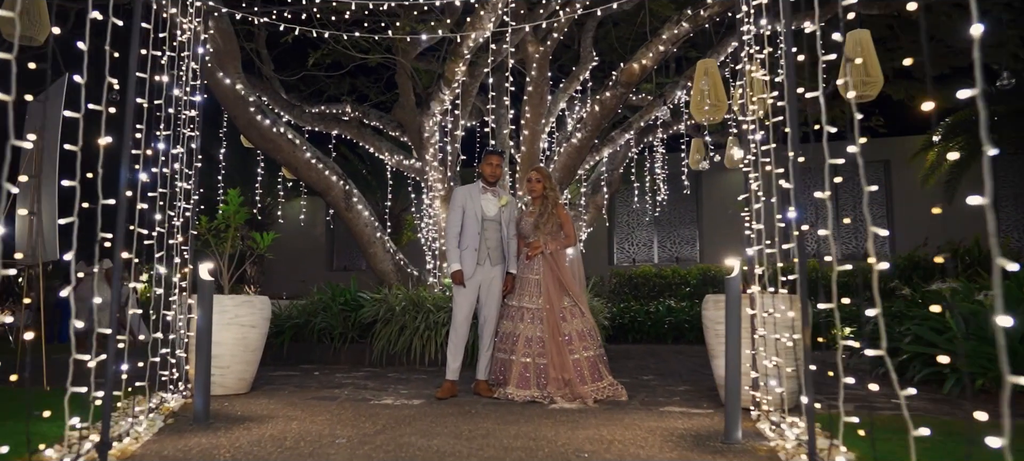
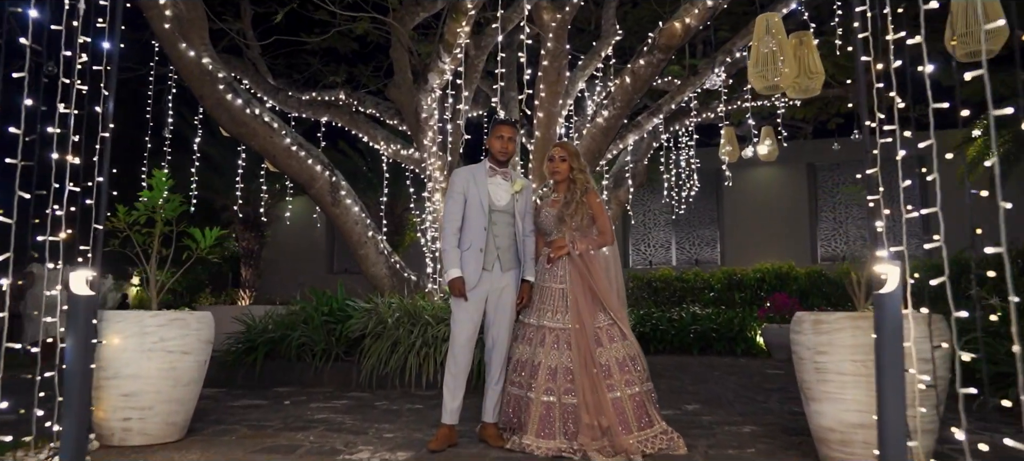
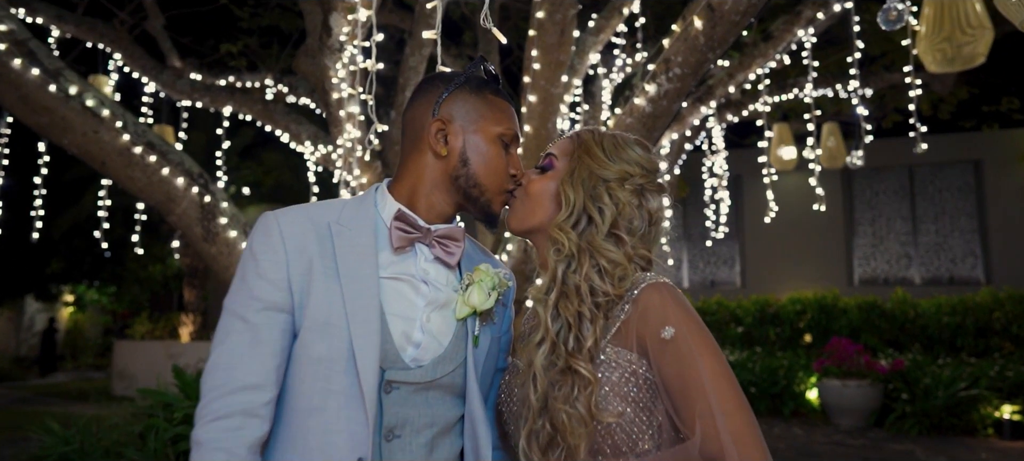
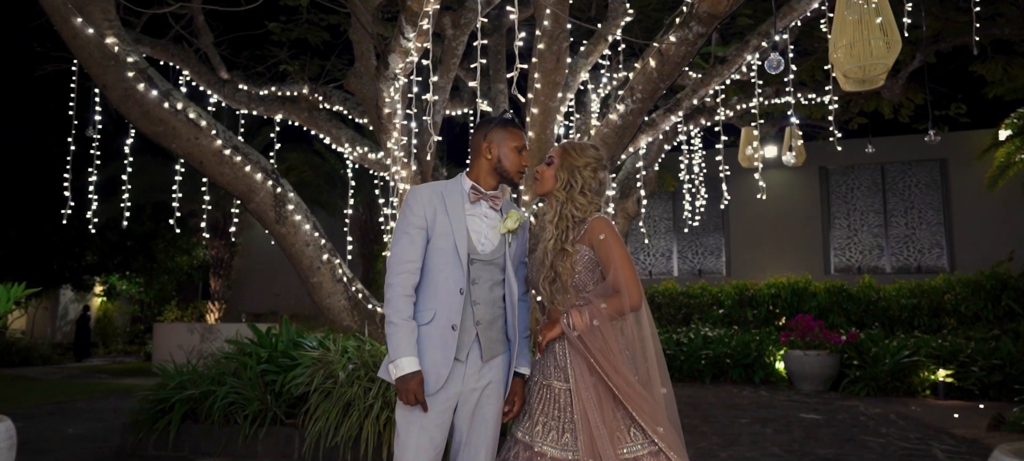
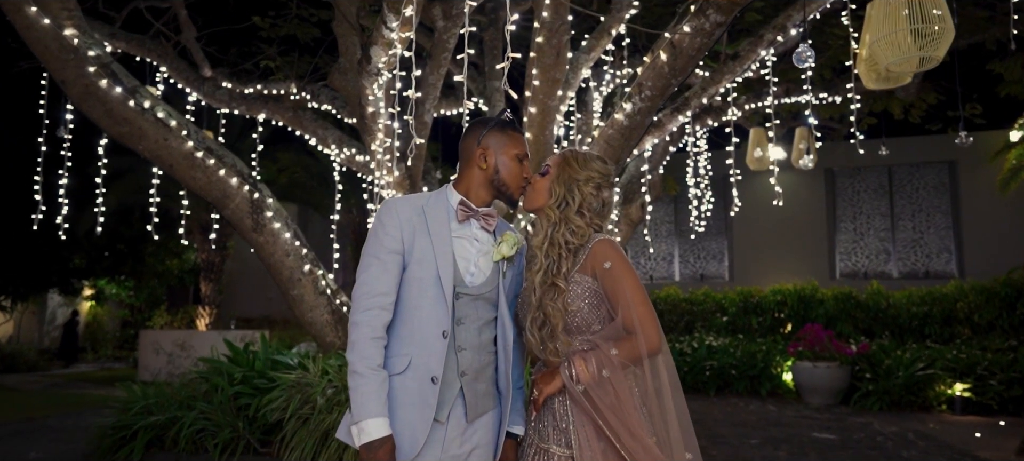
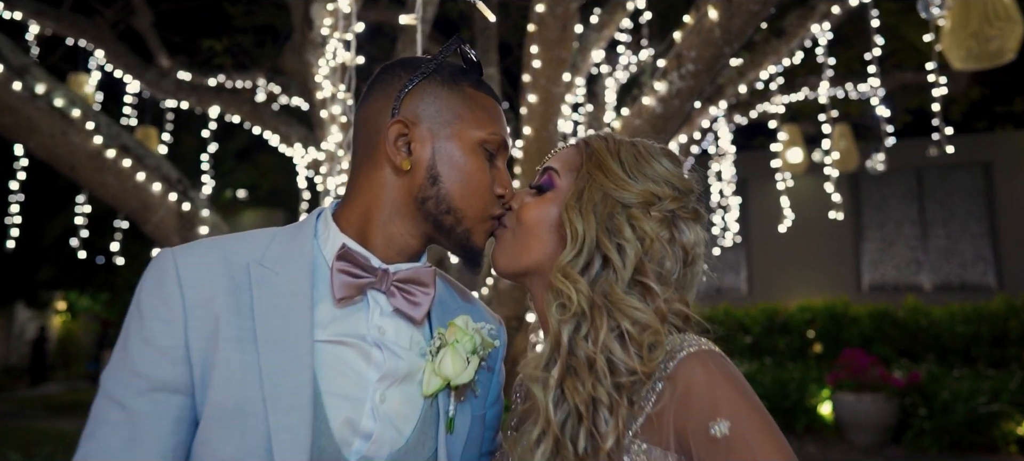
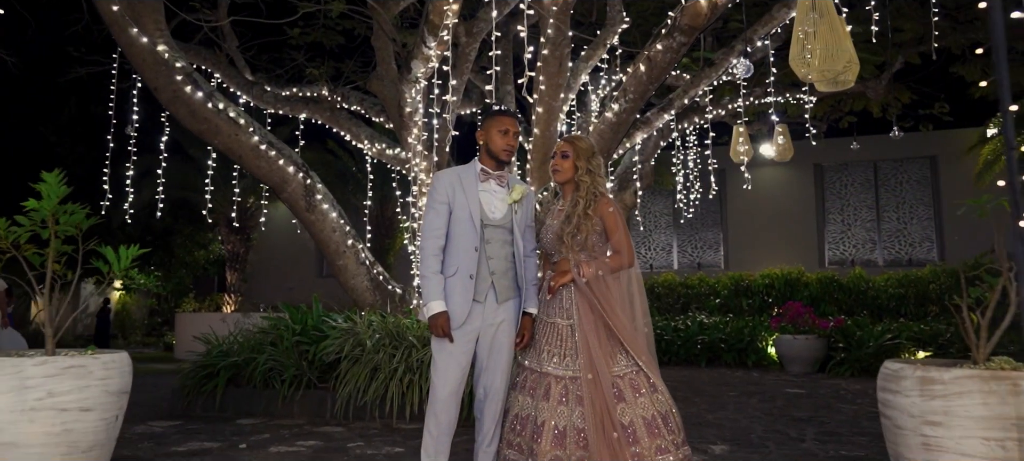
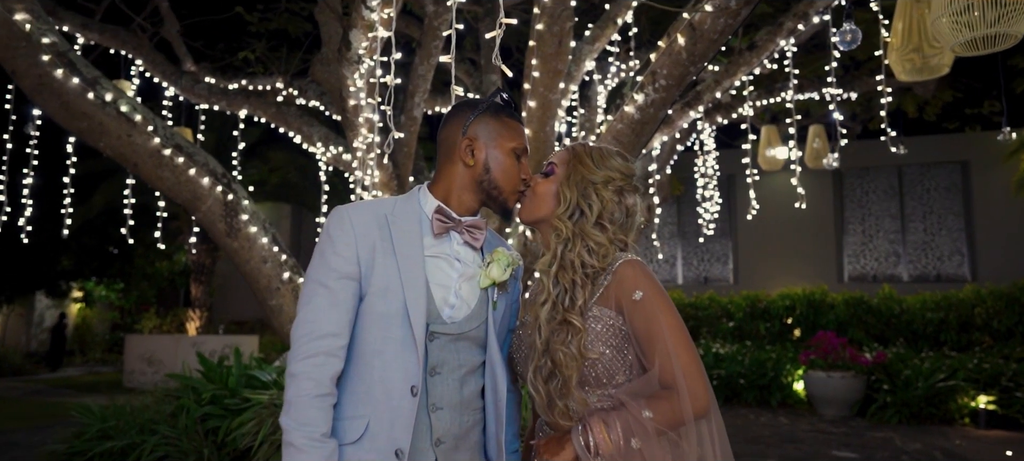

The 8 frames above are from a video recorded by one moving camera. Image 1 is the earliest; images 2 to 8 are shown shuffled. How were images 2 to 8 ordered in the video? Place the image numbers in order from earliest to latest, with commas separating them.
2, 7, 4, 5, 8, 3, 6
